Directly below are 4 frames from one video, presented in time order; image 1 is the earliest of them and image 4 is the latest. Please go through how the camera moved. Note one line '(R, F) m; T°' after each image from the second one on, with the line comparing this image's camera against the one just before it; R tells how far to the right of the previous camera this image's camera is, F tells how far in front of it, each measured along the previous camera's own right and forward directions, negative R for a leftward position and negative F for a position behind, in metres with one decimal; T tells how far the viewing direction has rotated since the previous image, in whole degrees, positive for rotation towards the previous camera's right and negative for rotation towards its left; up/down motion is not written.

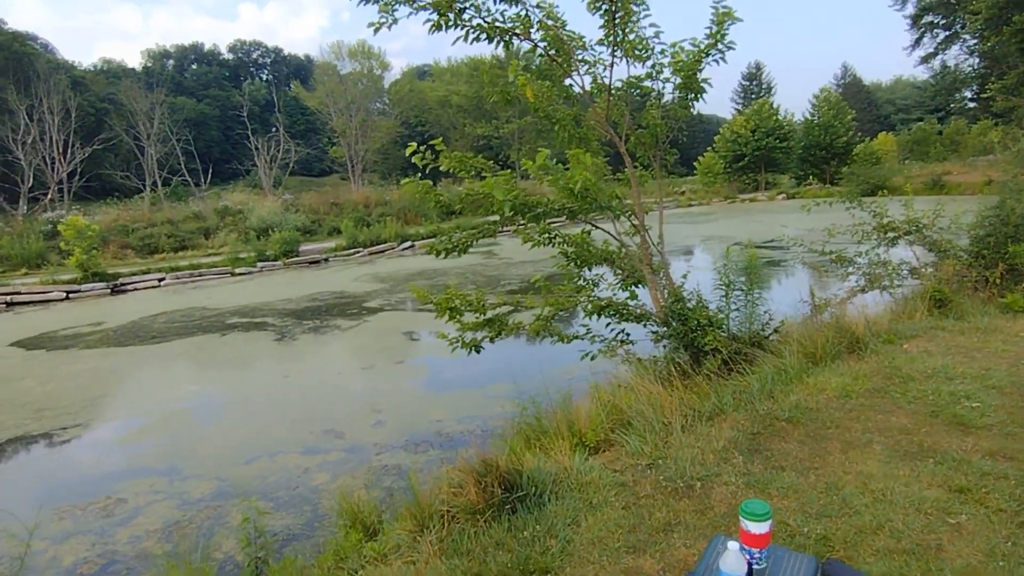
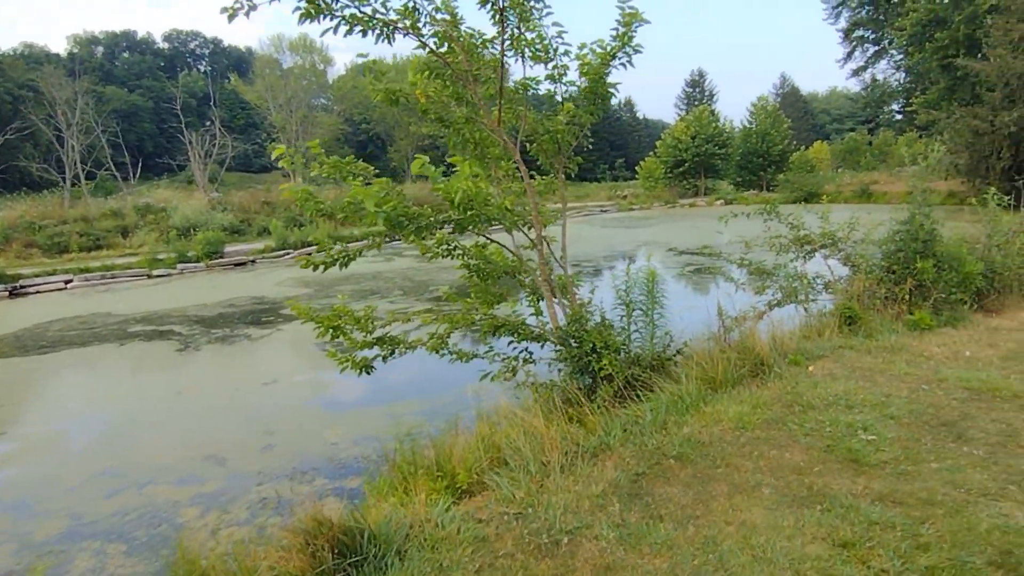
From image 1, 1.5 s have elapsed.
(+0.5, +0.4) m; +5°
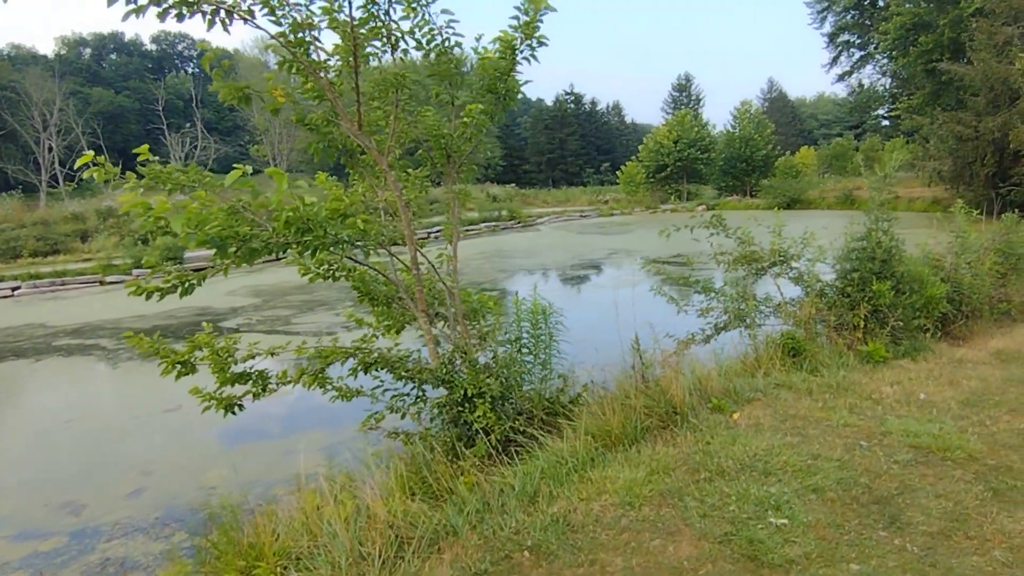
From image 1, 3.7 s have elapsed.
(+0.8, +0.7) m; +1°
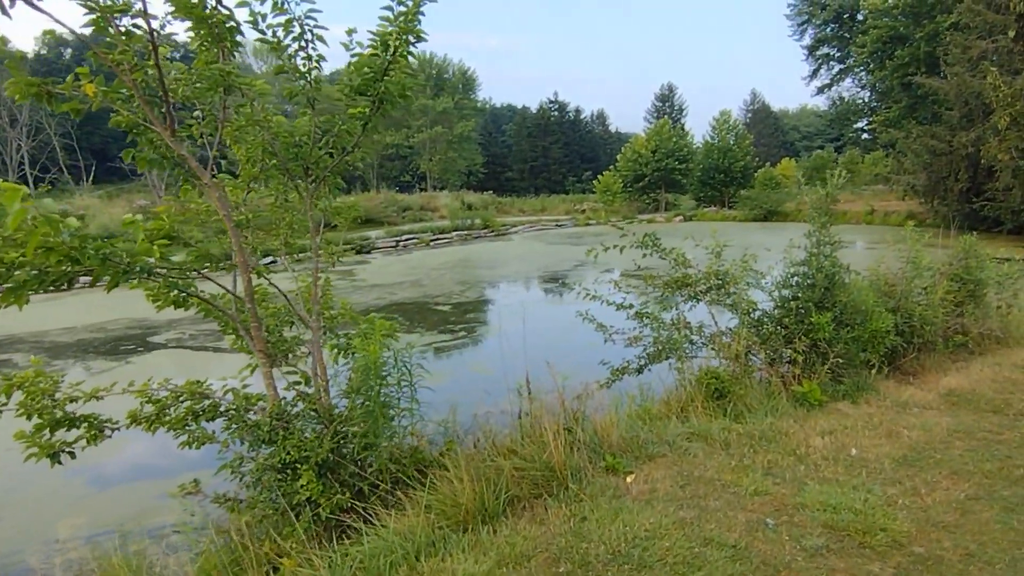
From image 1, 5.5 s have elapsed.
(+0.7, +0.6) m; +1°
